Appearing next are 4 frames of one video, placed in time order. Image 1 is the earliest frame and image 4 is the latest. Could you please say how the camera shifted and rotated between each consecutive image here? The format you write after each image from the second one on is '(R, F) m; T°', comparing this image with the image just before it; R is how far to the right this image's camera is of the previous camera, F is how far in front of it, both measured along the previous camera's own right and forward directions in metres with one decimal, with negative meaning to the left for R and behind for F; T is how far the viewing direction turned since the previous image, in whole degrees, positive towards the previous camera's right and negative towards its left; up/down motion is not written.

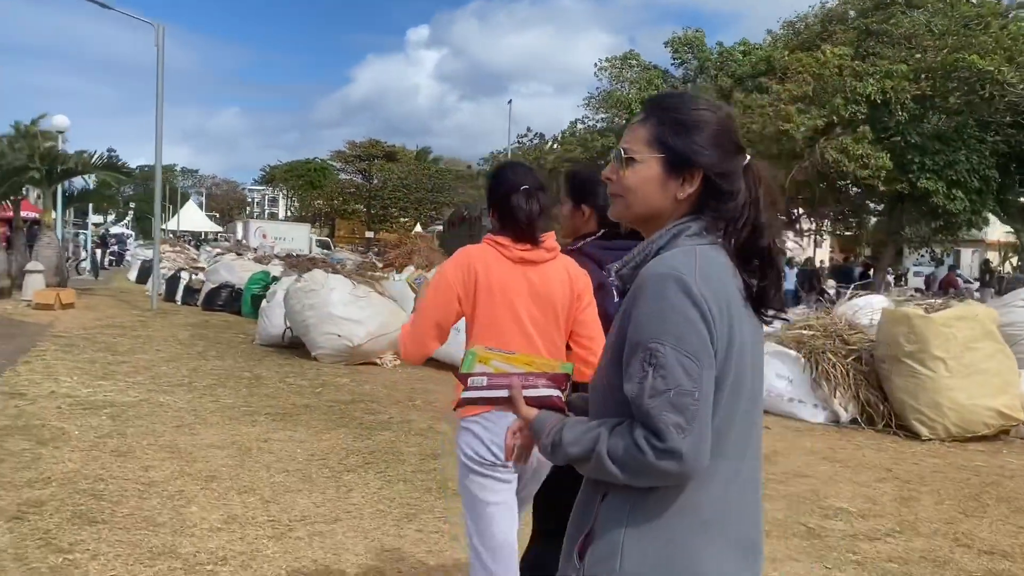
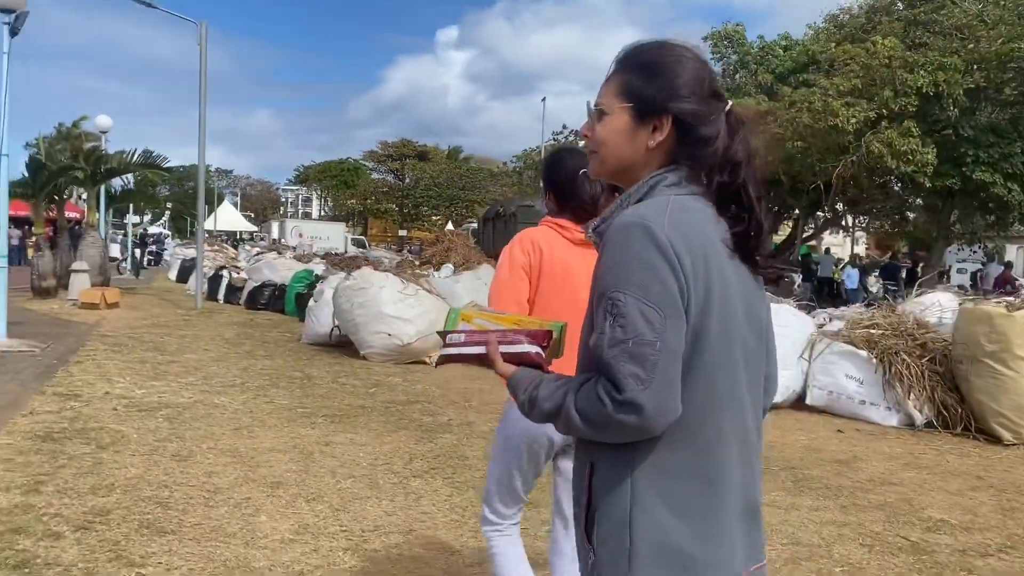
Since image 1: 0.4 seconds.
(-0.2, +0.2) m; -2°
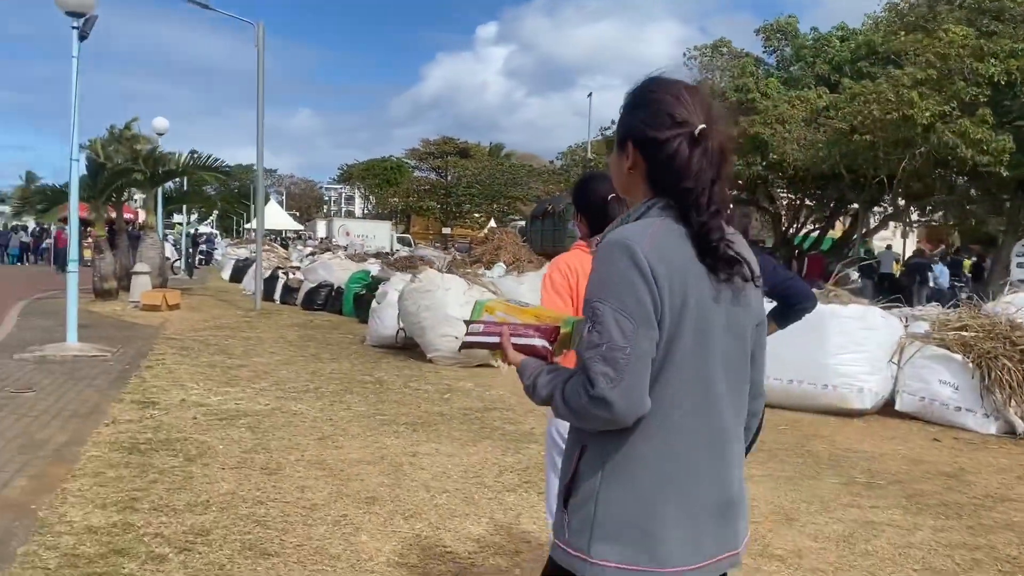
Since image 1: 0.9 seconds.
(-0.3, +0.2) m; -3°
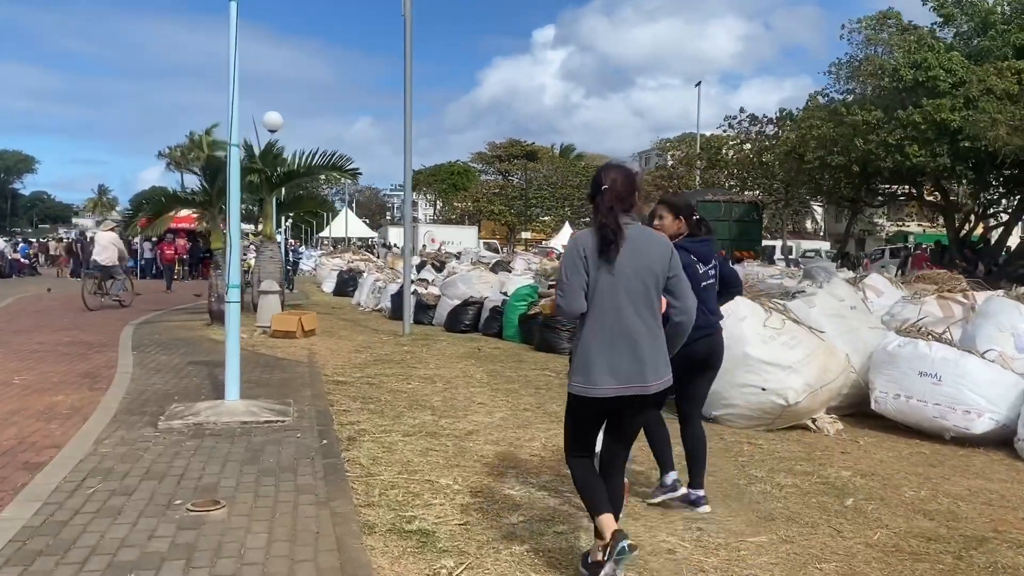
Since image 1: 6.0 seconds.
(-1.9, +2.6) m; -4°
